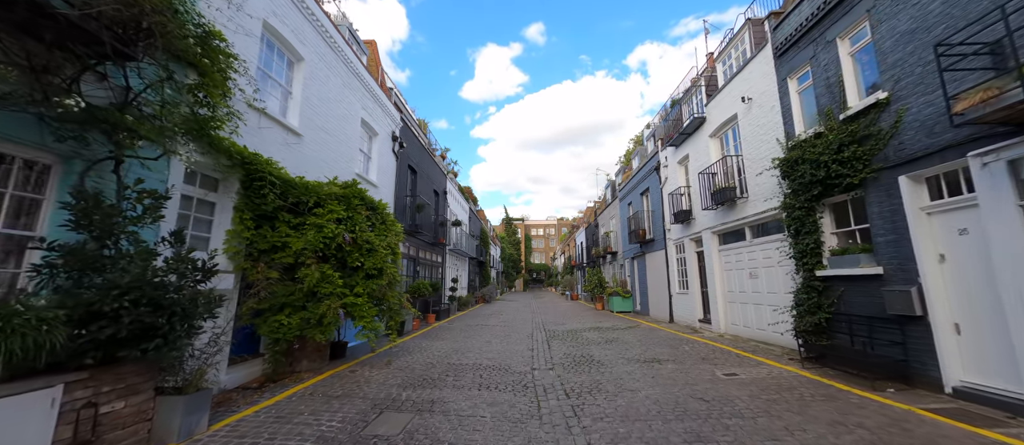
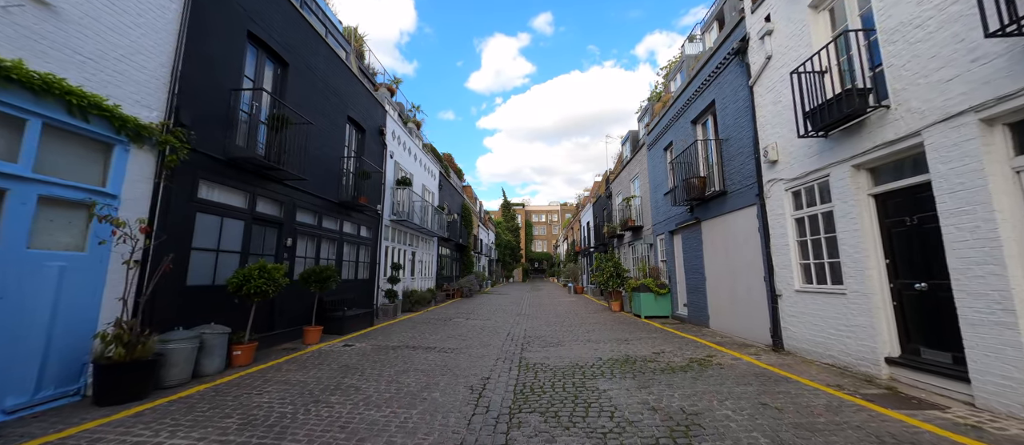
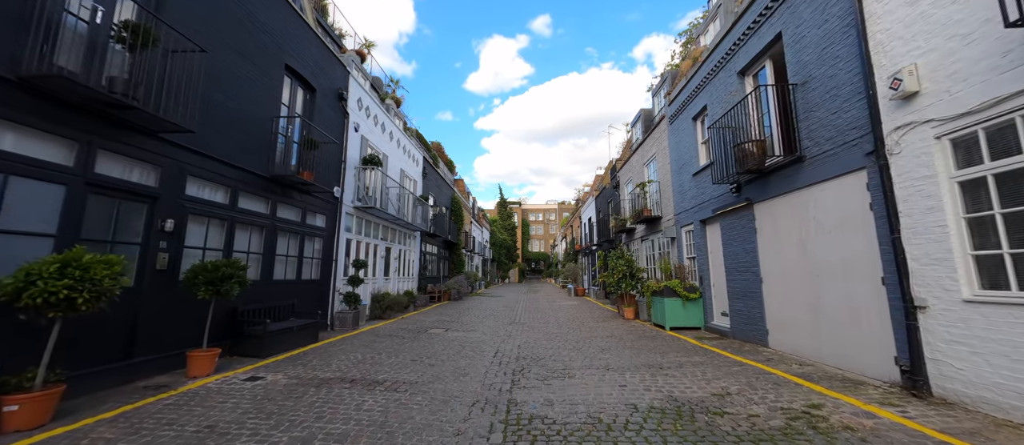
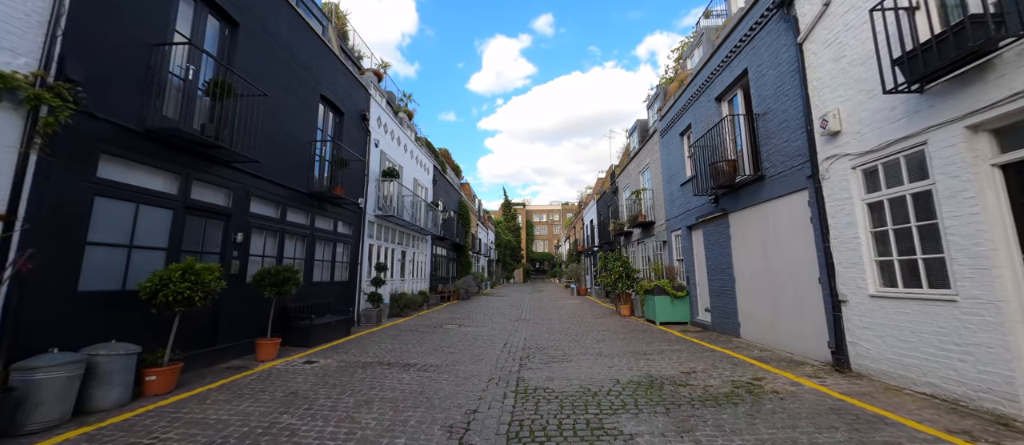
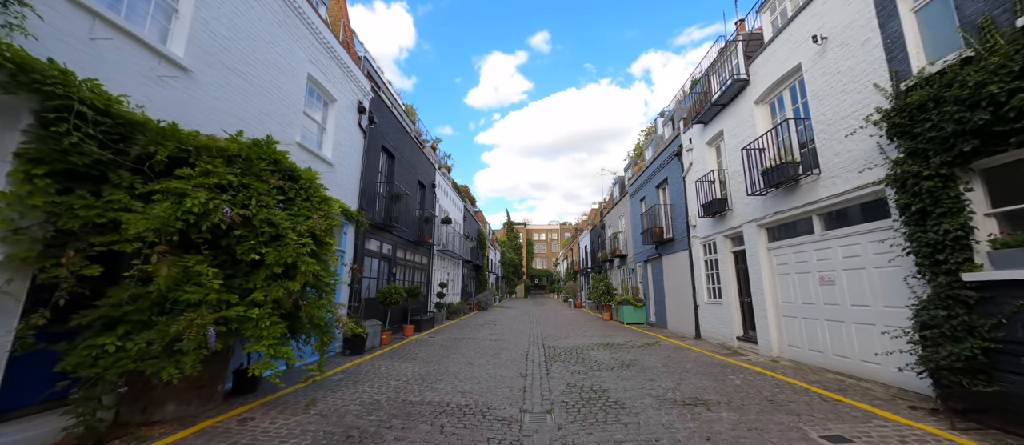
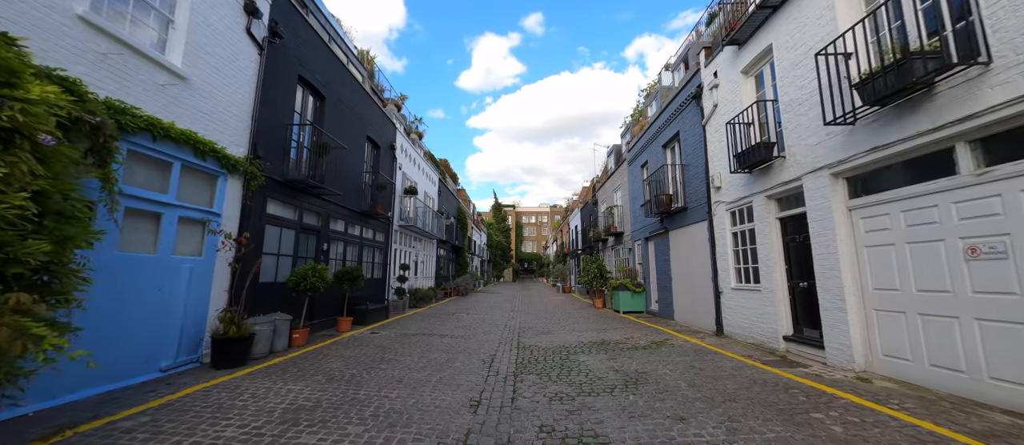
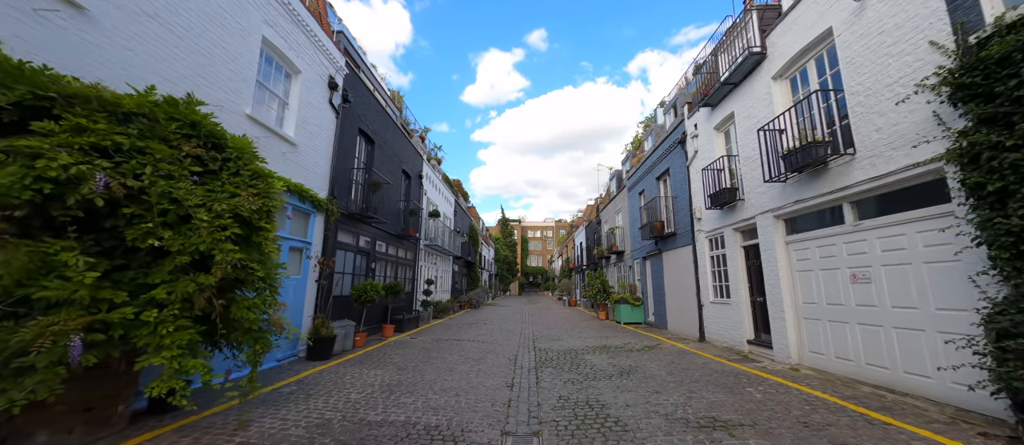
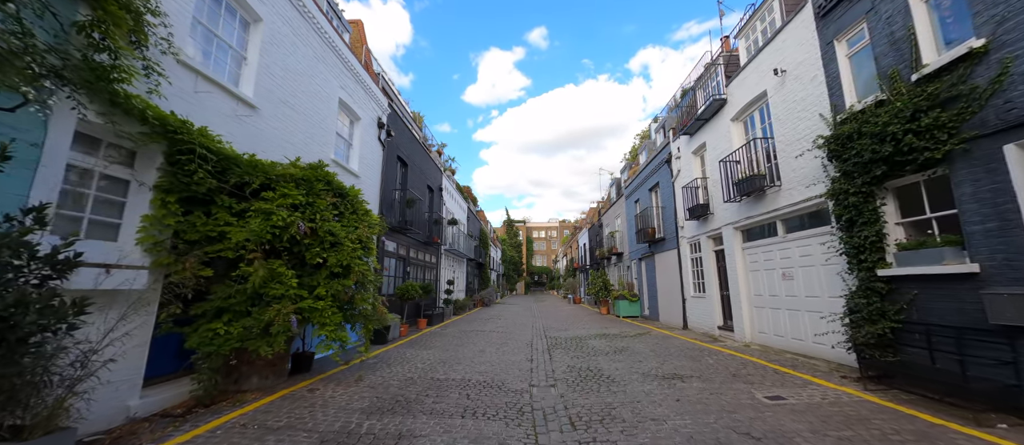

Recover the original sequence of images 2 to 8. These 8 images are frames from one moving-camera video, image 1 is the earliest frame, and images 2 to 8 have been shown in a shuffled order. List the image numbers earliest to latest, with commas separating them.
8, 5, 7, 6, 2, 4, 3
